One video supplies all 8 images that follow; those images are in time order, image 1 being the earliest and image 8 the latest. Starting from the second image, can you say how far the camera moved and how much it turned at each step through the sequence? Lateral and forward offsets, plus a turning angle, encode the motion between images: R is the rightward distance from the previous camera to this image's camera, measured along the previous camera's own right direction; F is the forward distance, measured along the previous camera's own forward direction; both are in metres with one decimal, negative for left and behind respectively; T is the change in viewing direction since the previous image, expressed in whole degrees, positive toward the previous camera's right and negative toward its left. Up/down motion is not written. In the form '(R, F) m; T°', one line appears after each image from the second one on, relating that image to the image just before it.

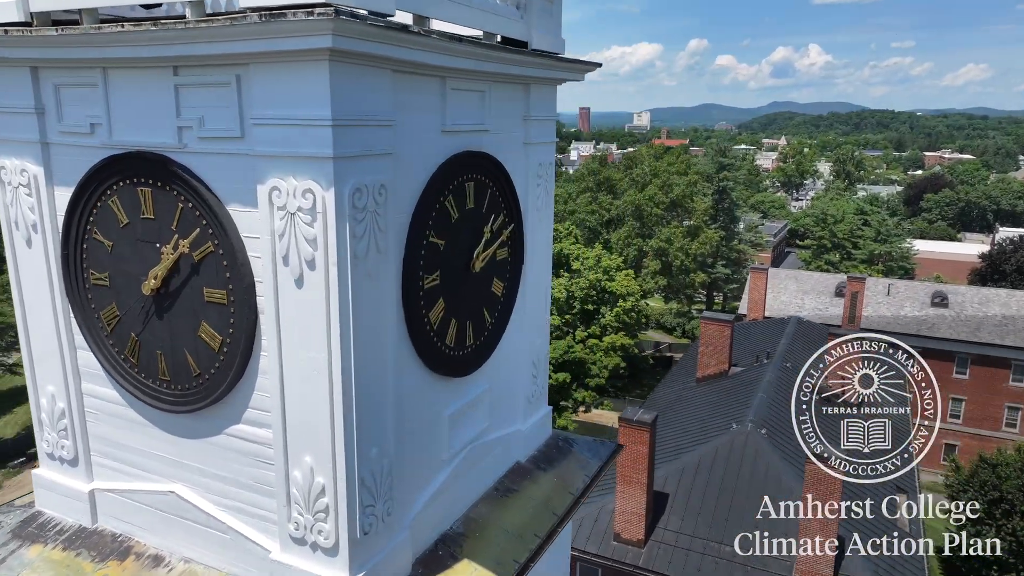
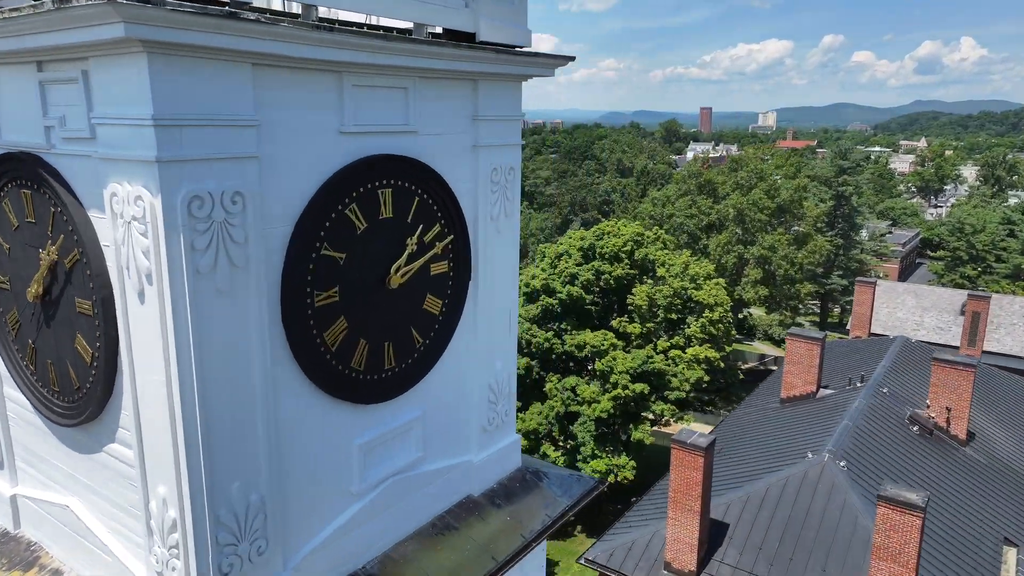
(+1.3, +0.7) m; -9°
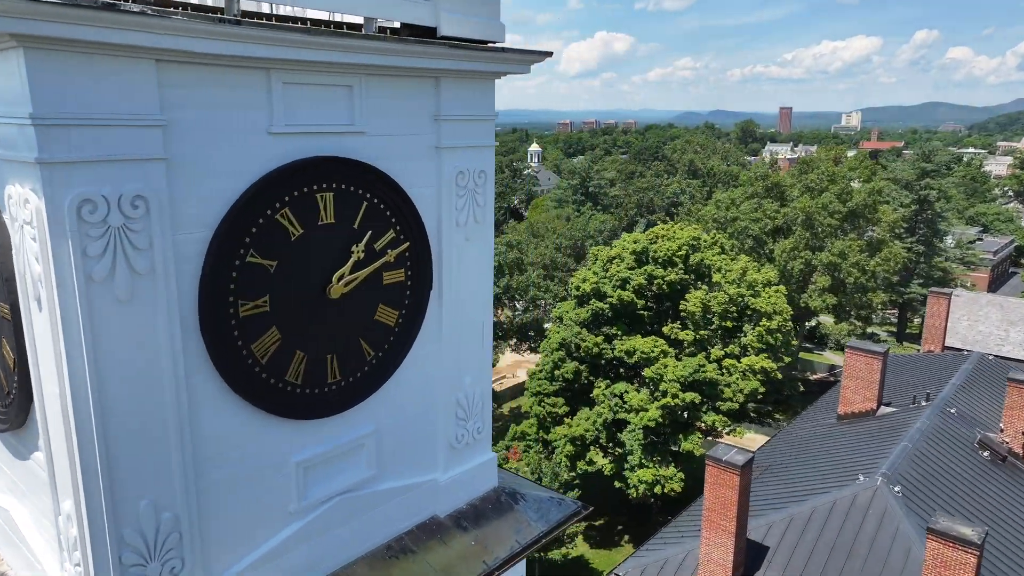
(+0.8, +0.4) m; -5°
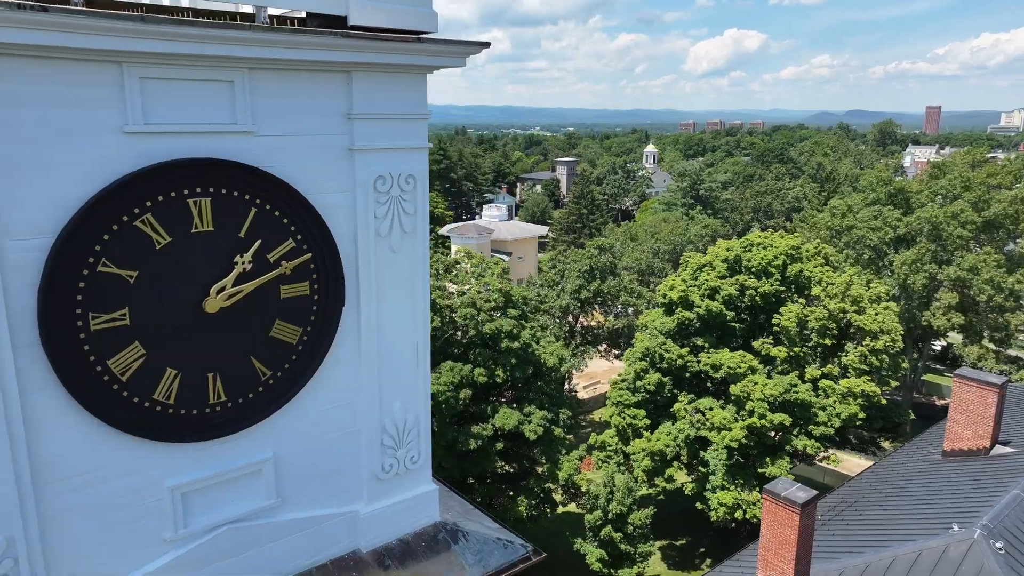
(+1.3, +0.7) m; -9°
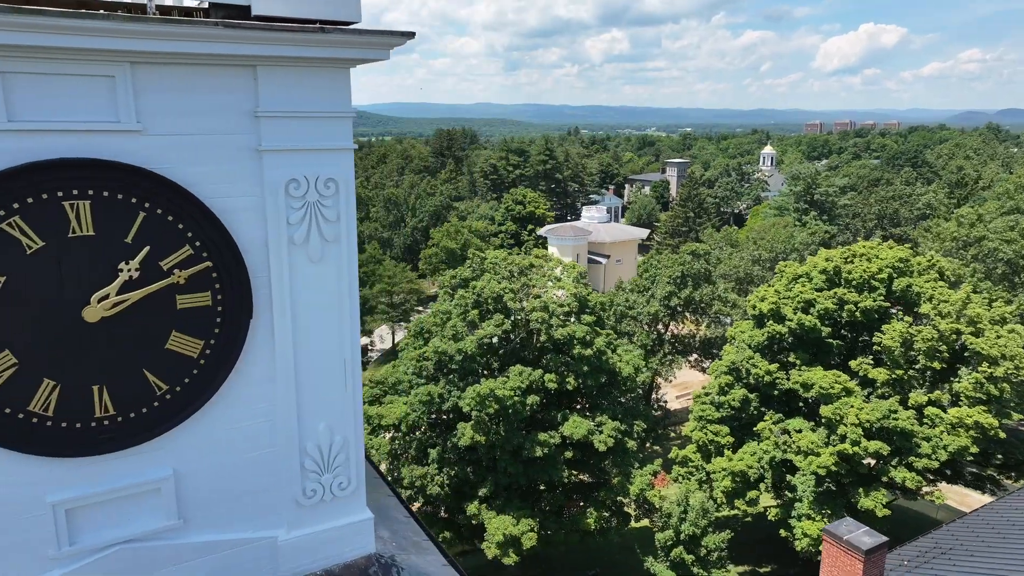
(+1.2, +0.7) m; -9°
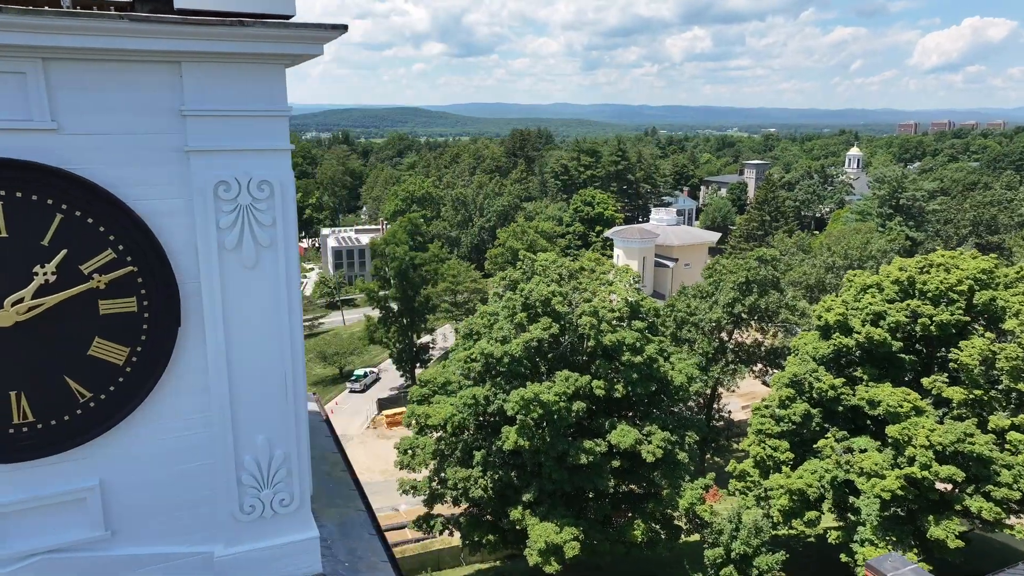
(+0.8, +0.4) m; -6°
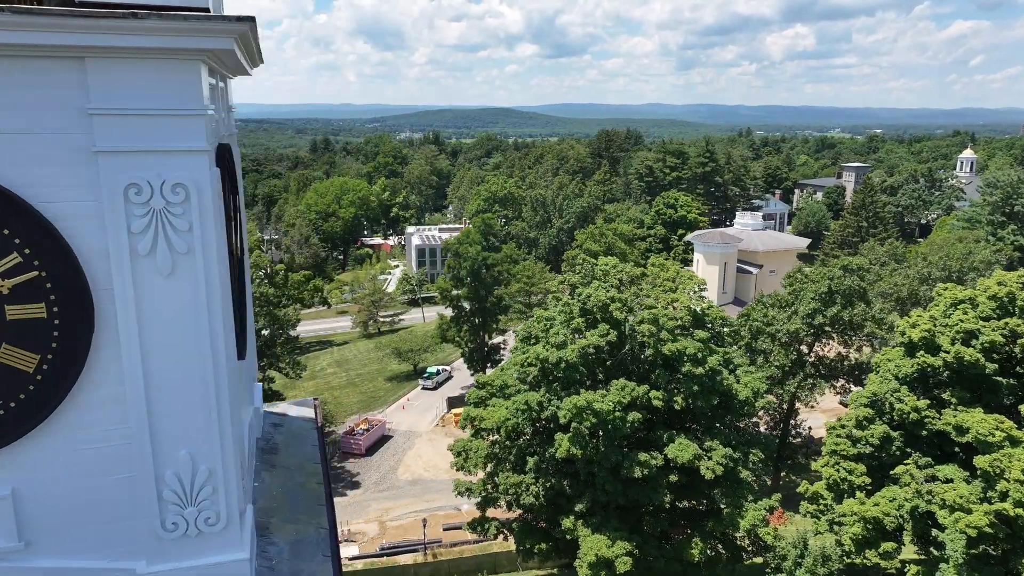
(+0.9, +0.5) m; -7°
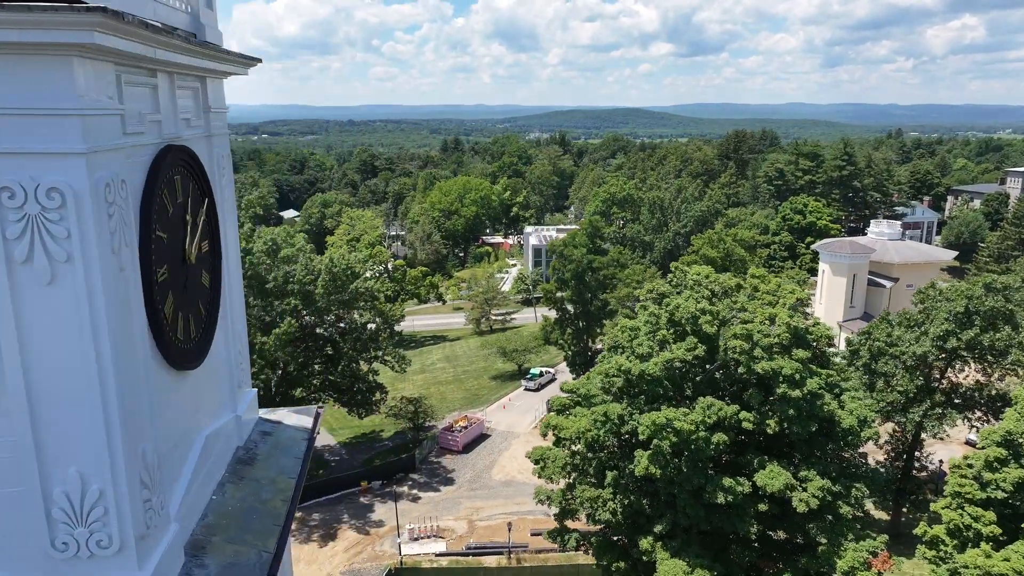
(+1.2, +0.8) m; -10°
